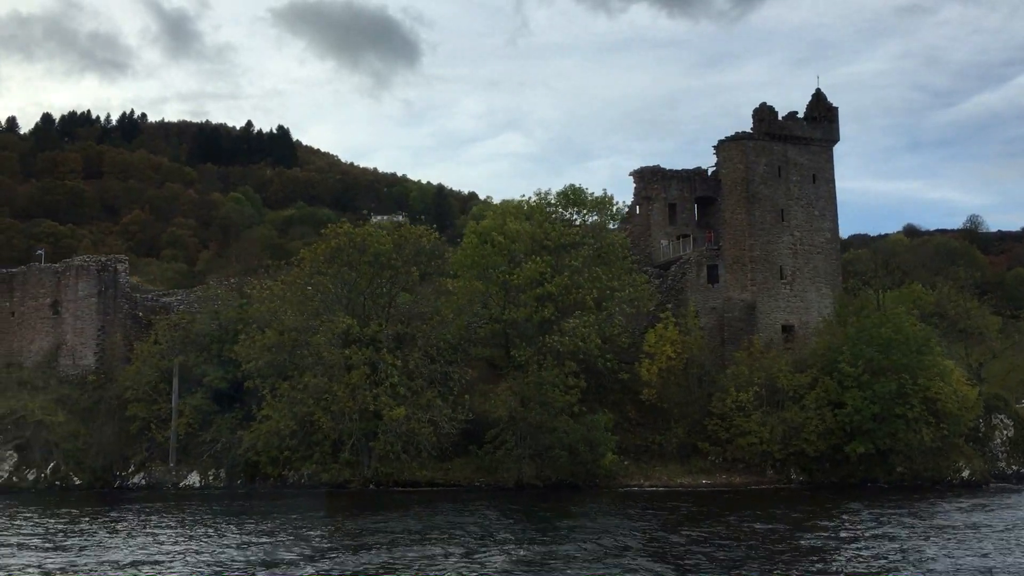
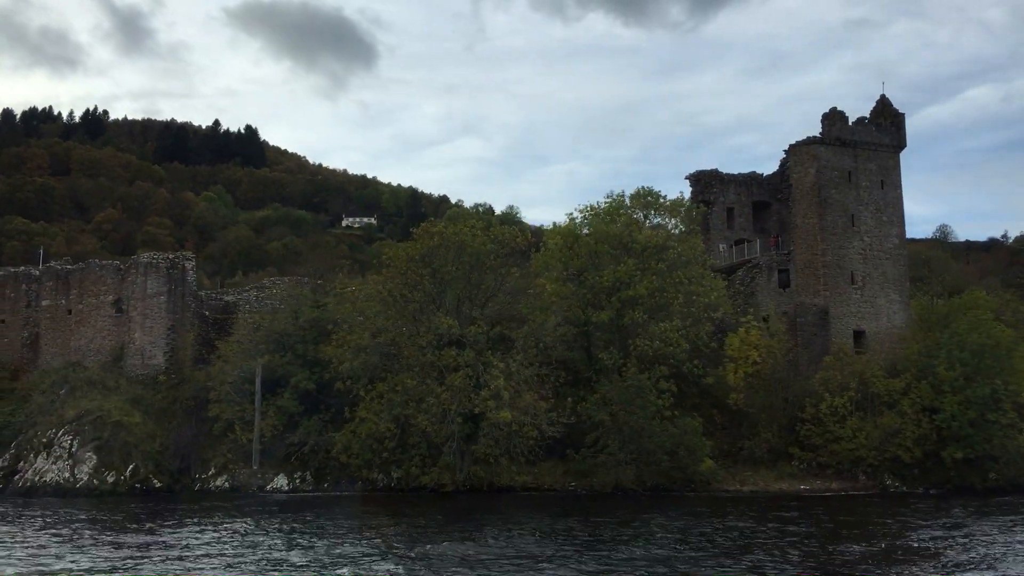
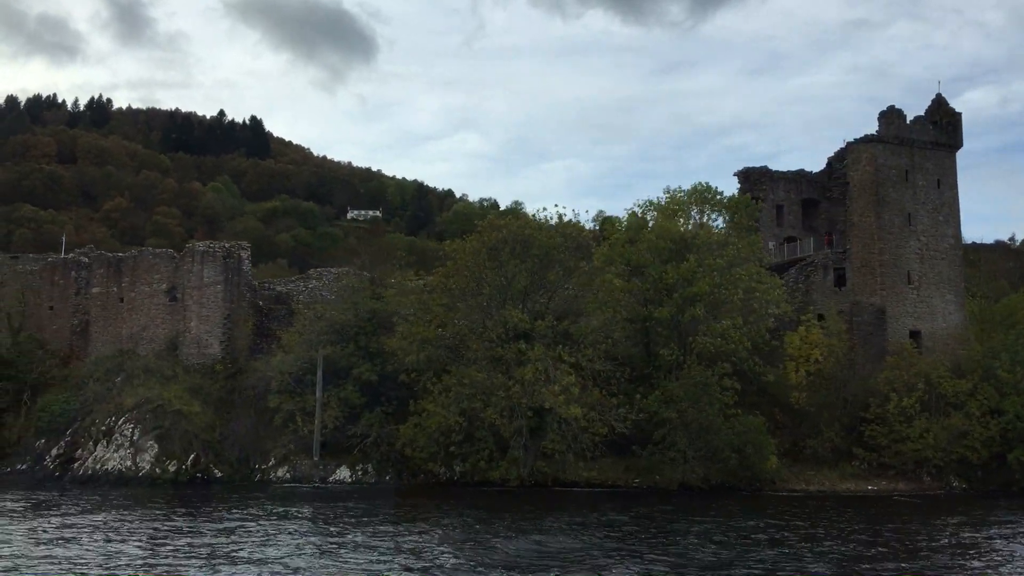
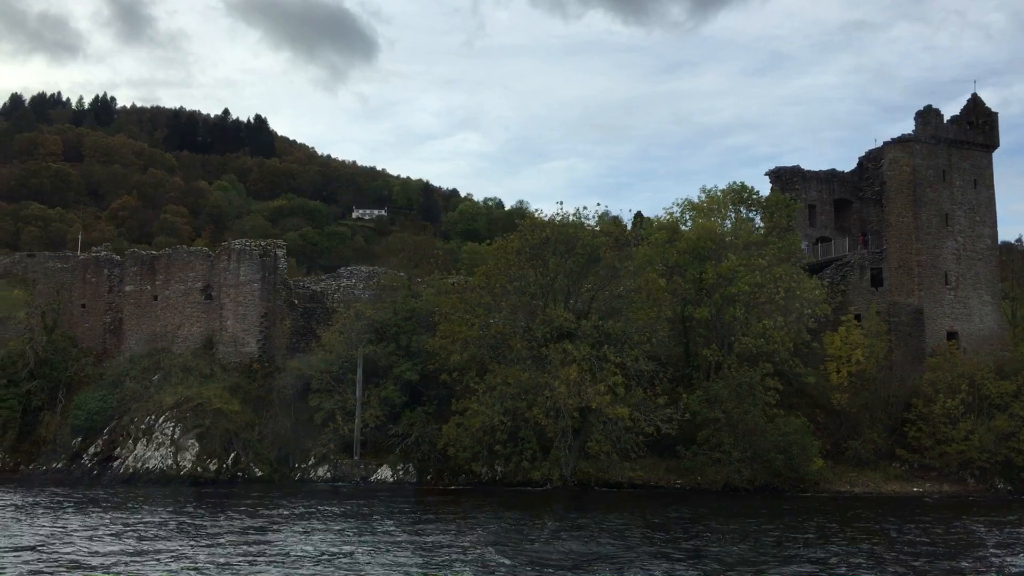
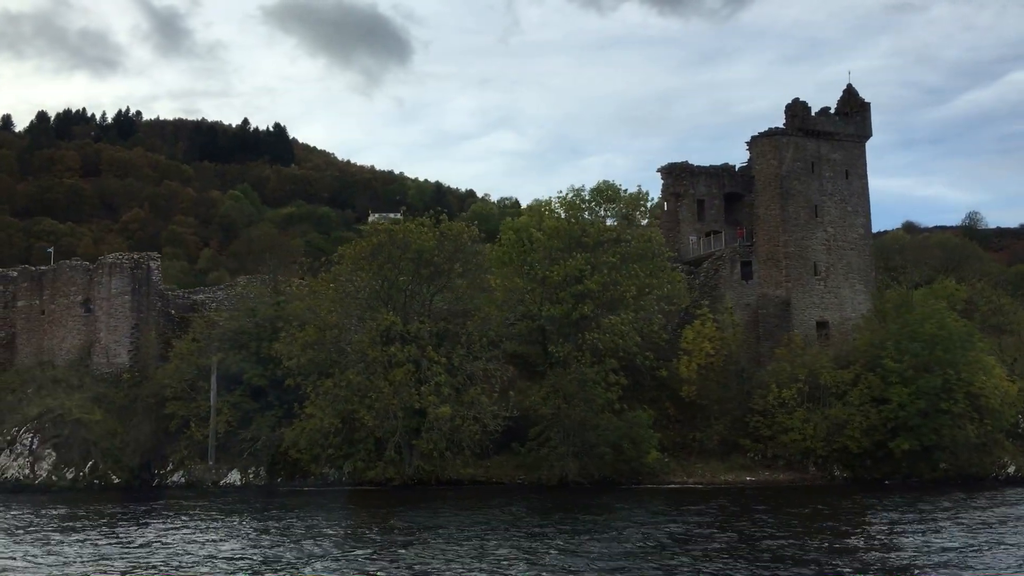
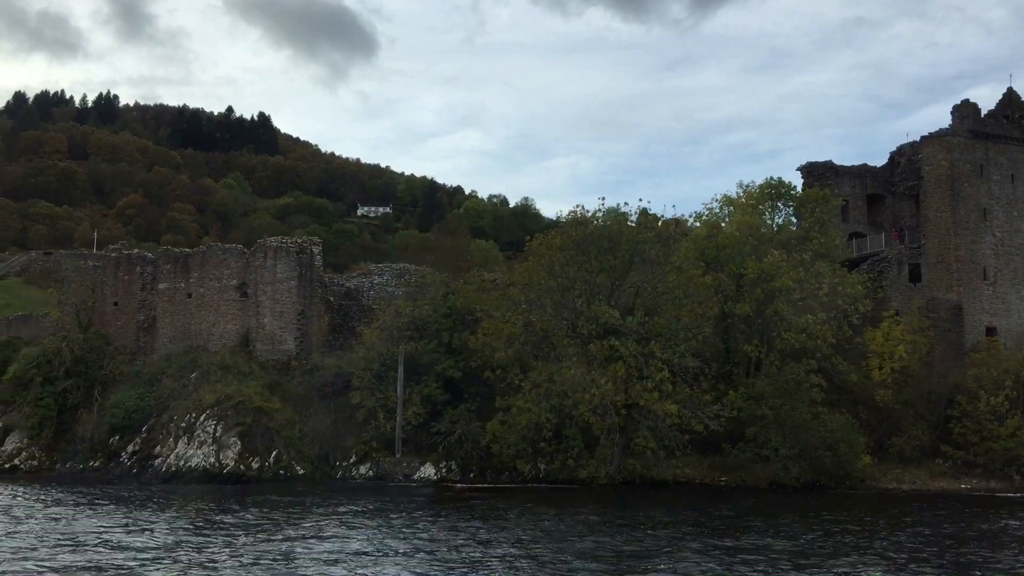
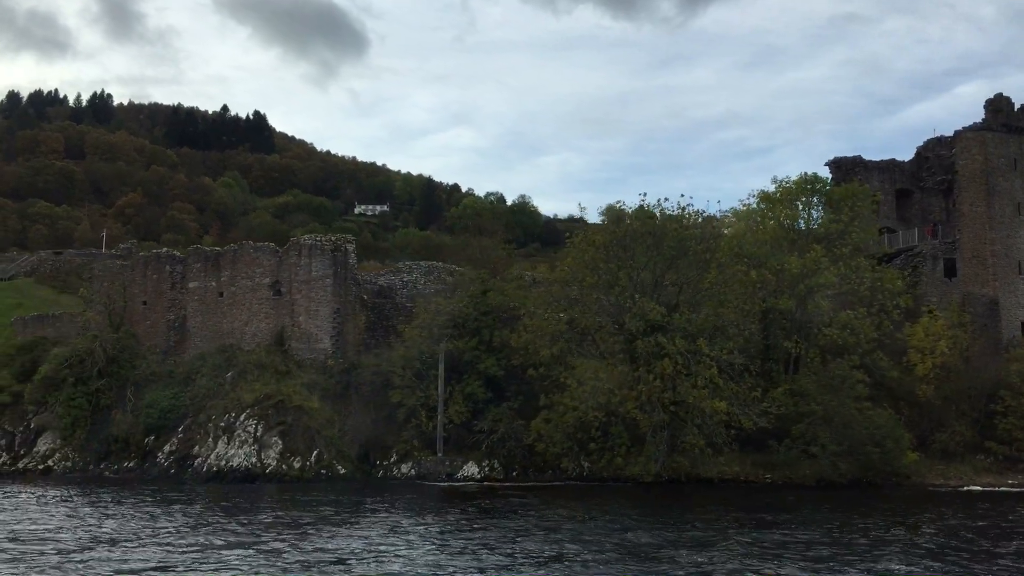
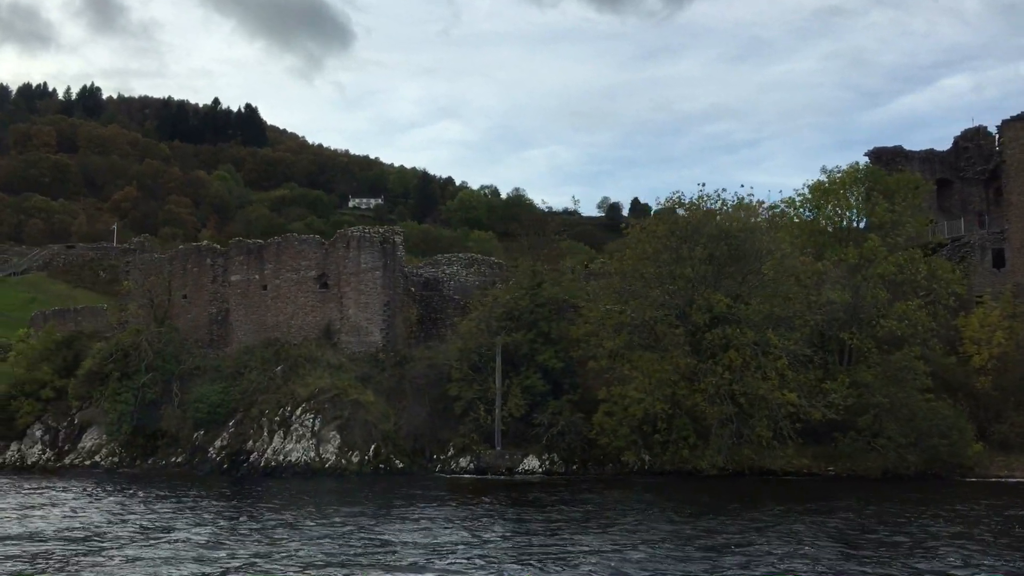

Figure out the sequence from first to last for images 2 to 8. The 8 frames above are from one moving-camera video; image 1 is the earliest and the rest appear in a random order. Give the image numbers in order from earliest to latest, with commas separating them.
5, 2, 3, 4, 6, 7, 8
